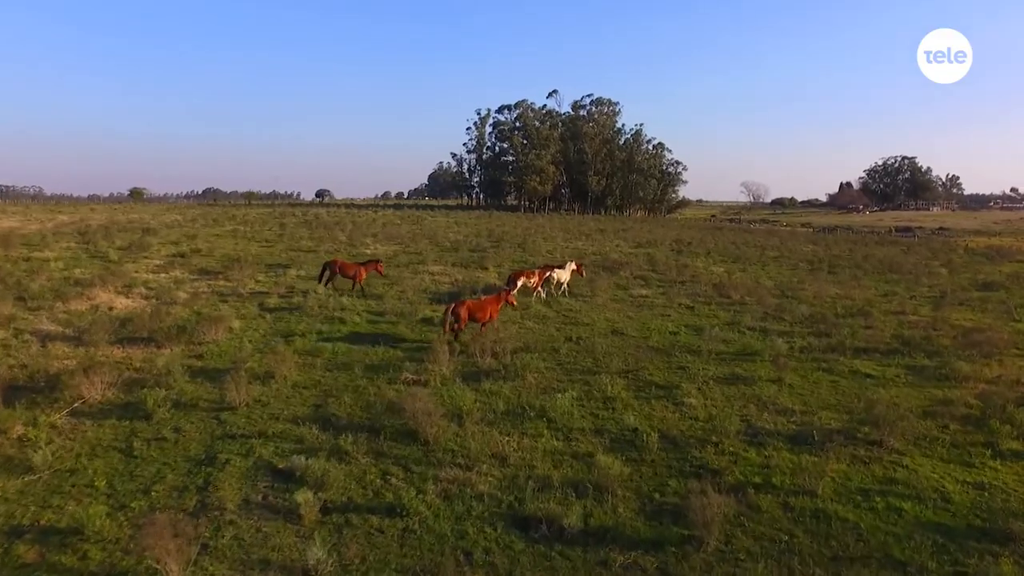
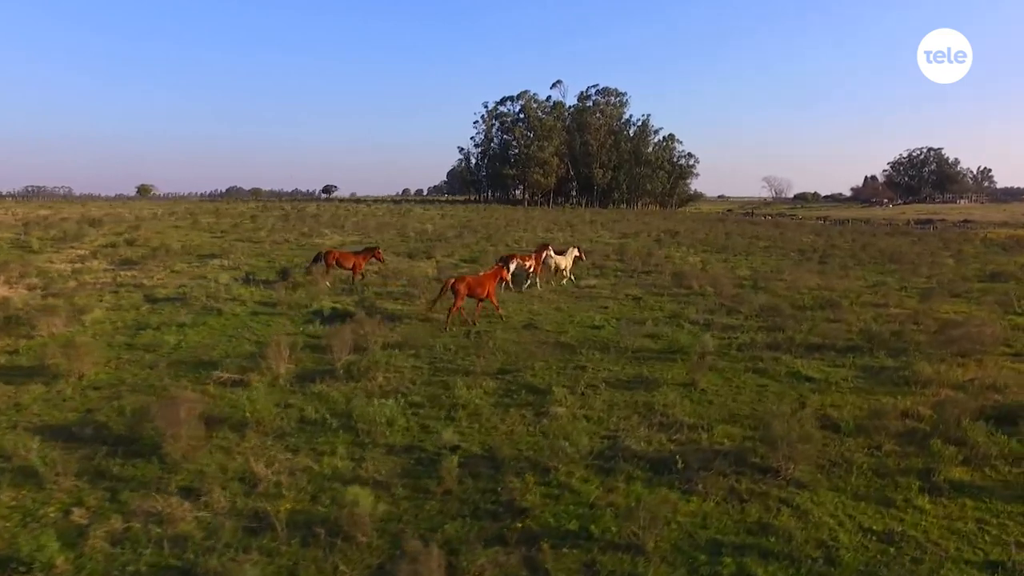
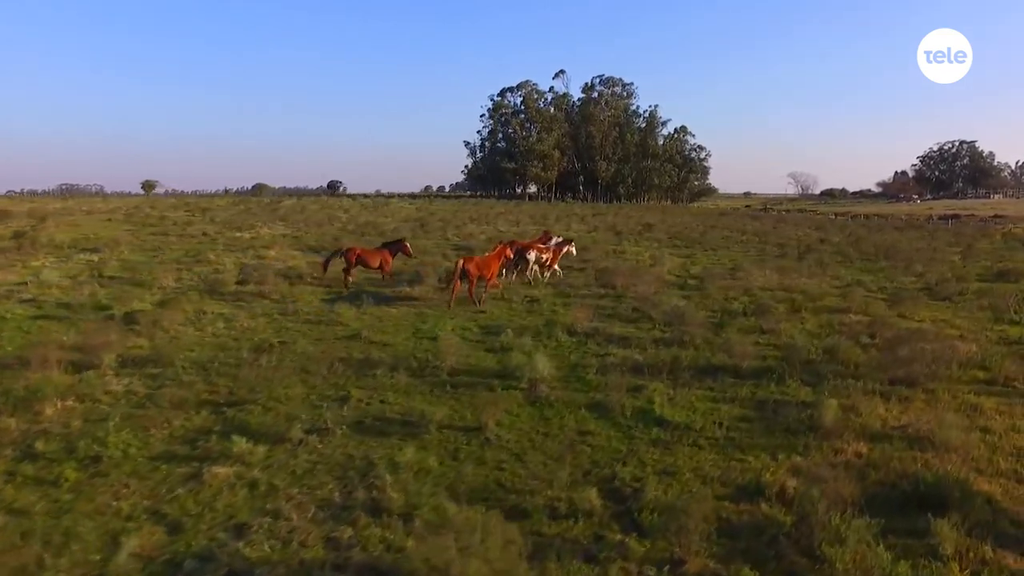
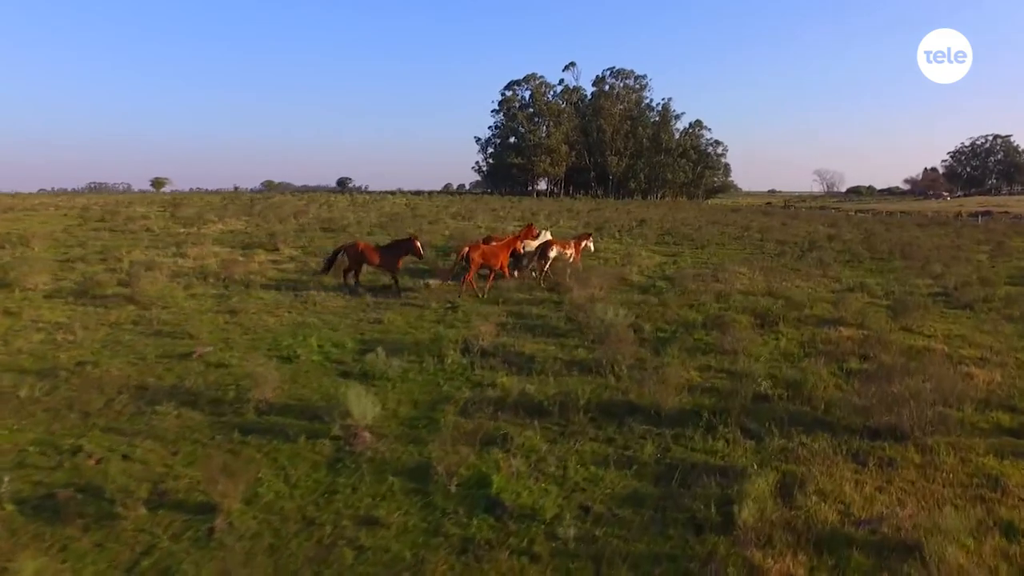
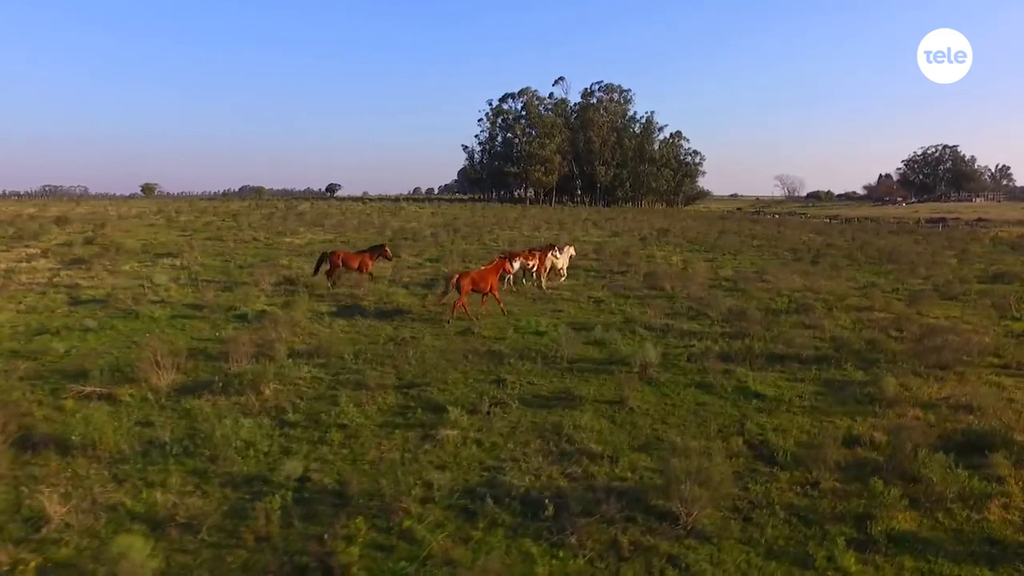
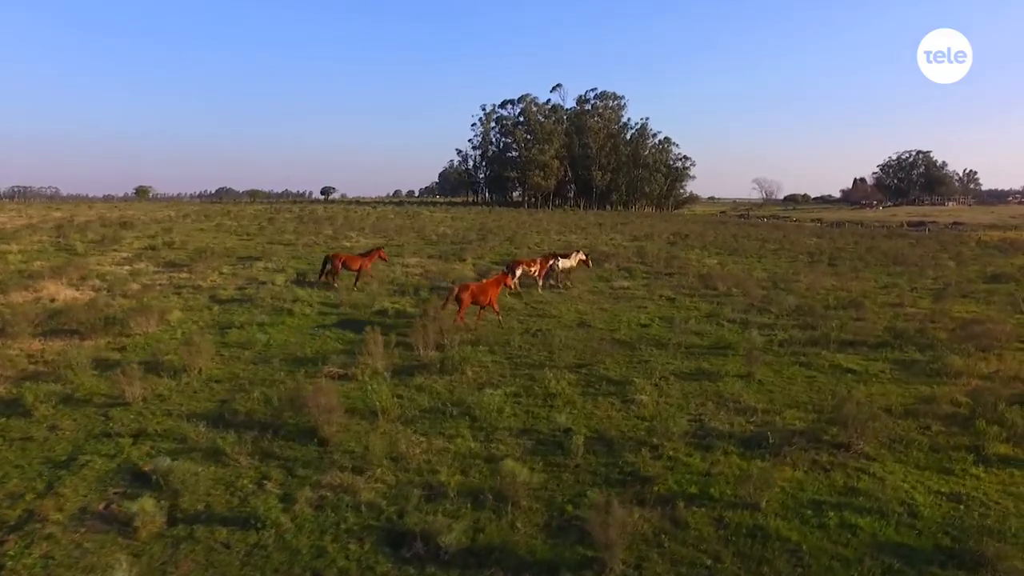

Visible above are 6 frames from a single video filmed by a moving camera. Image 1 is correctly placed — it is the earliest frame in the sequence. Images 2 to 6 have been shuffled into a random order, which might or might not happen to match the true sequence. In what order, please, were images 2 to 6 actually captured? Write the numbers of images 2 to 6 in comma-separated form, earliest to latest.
6, 2, 5, 3, 4
